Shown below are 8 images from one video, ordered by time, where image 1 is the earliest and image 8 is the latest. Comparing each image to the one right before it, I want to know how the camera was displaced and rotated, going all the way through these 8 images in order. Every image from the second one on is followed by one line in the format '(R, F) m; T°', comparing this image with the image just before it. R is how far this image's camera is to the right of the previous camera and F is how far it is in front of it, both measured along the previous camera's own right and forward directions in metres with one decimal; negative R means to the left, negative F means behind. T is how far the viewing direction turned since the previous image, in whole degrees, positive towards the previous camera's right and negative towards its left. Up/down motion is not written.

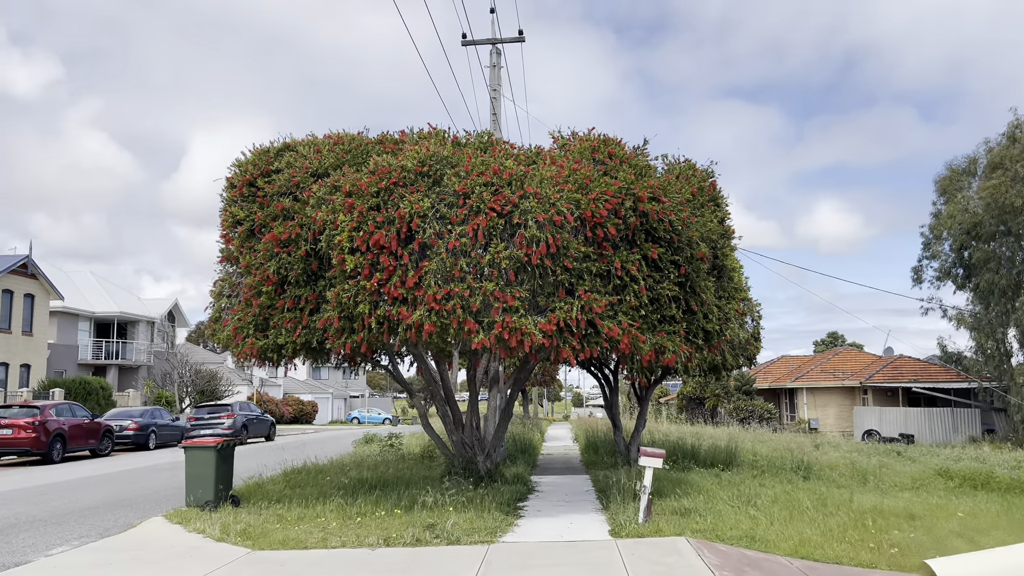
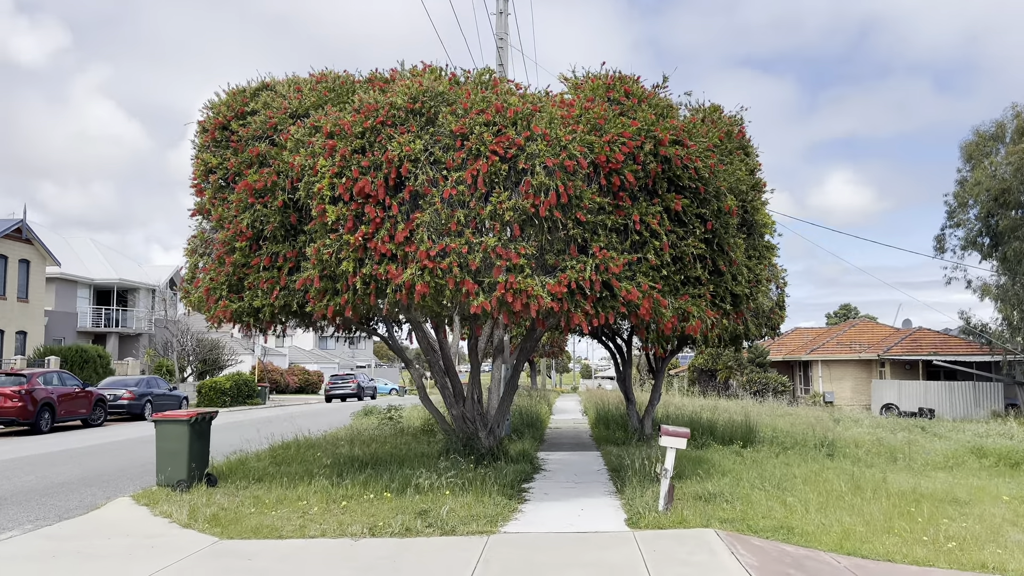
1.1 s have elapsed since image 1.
(0.0, +1.3) m; -1°
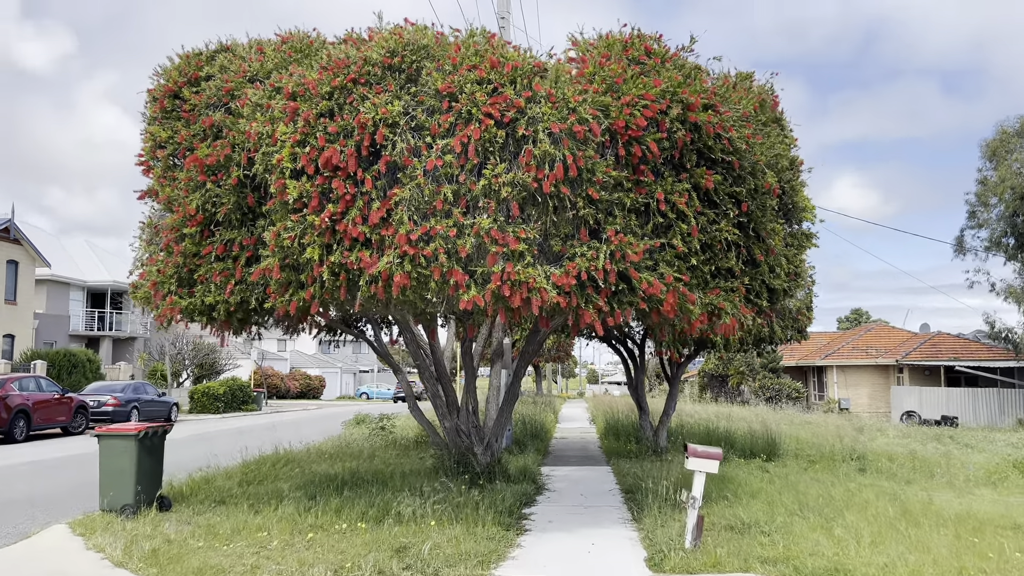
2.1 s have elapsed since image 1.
(+0.1, +1.5) m; 0°
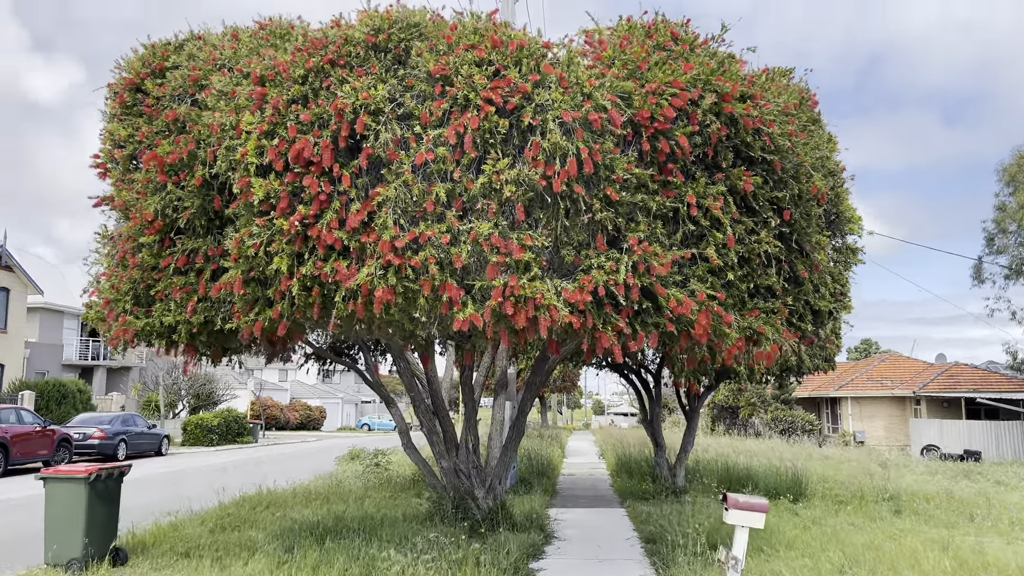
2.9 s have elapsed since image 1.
(0.0, +1.2) m; 0°
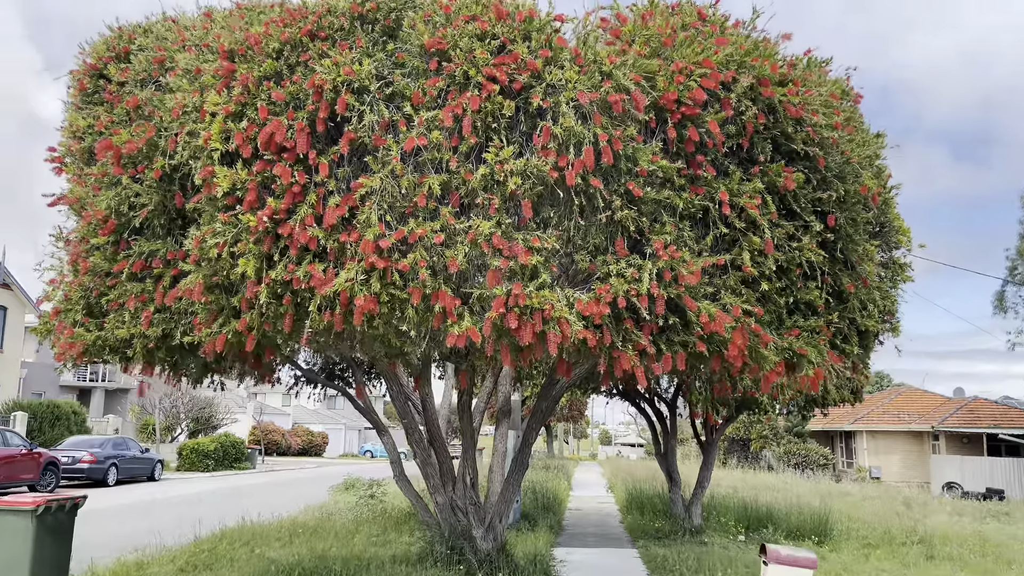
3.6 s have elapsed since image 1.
(0.0, +0.9) m; -1°
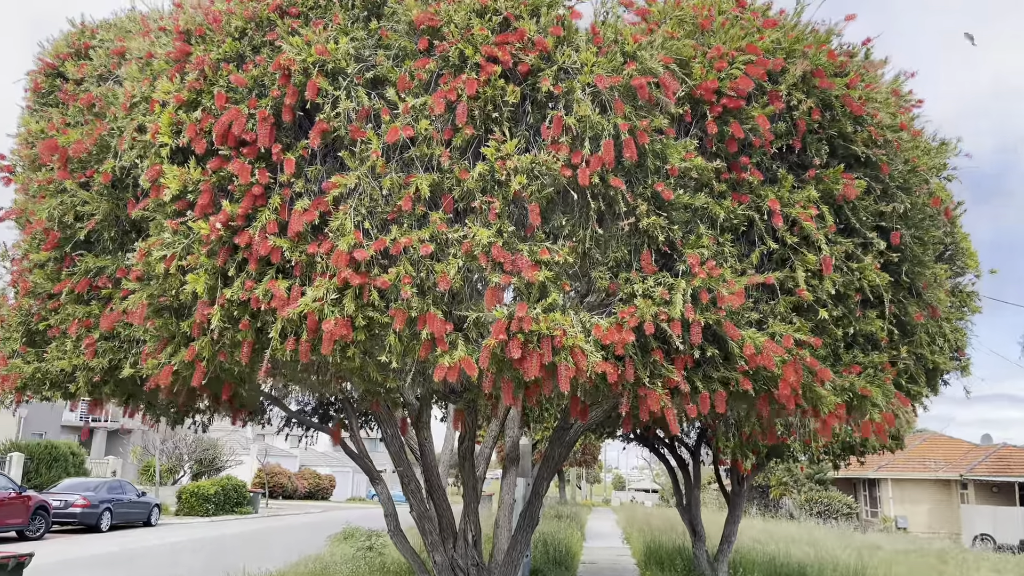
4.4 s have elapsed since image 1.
(0.0, +0.9) m; -1°
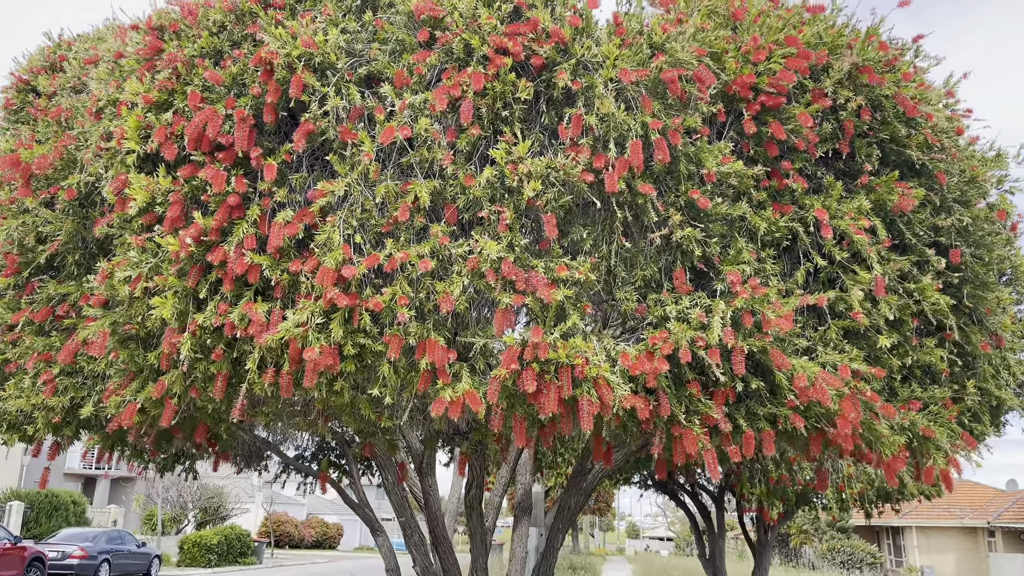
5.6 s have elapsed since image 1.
(0.0, +0.6) m; -1°
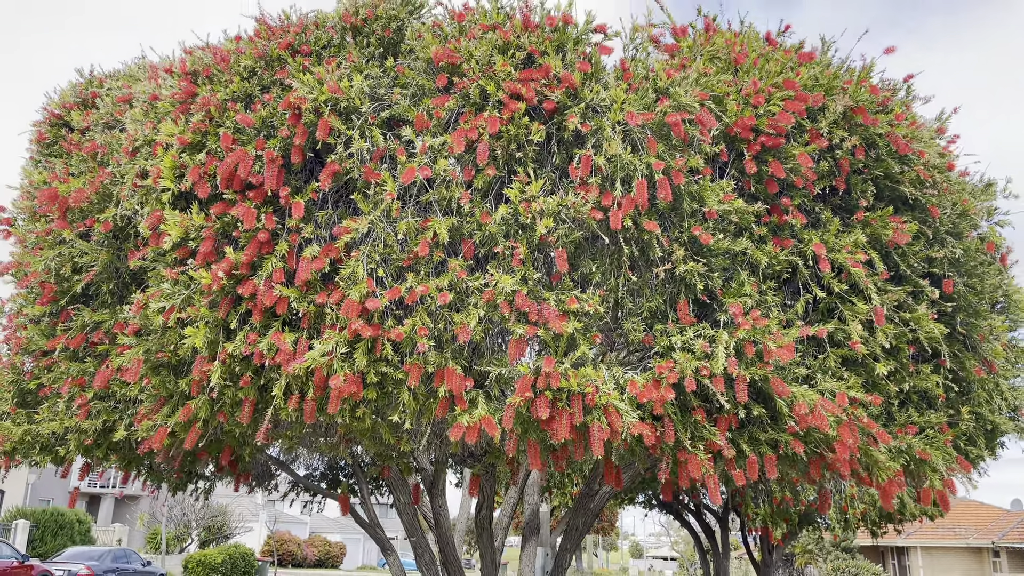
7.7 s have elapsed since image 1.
(-0.1, -0.2) m; 0°
